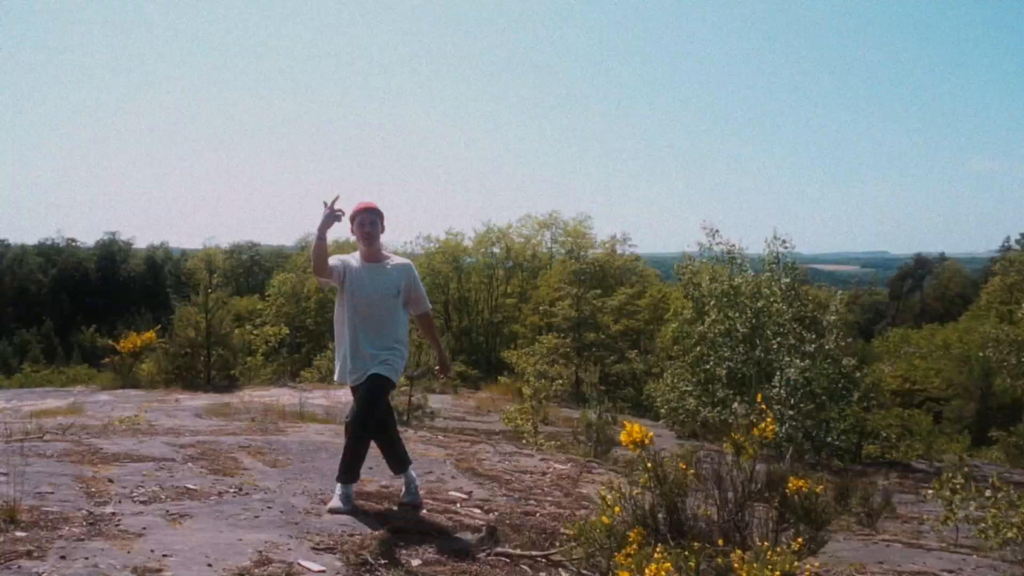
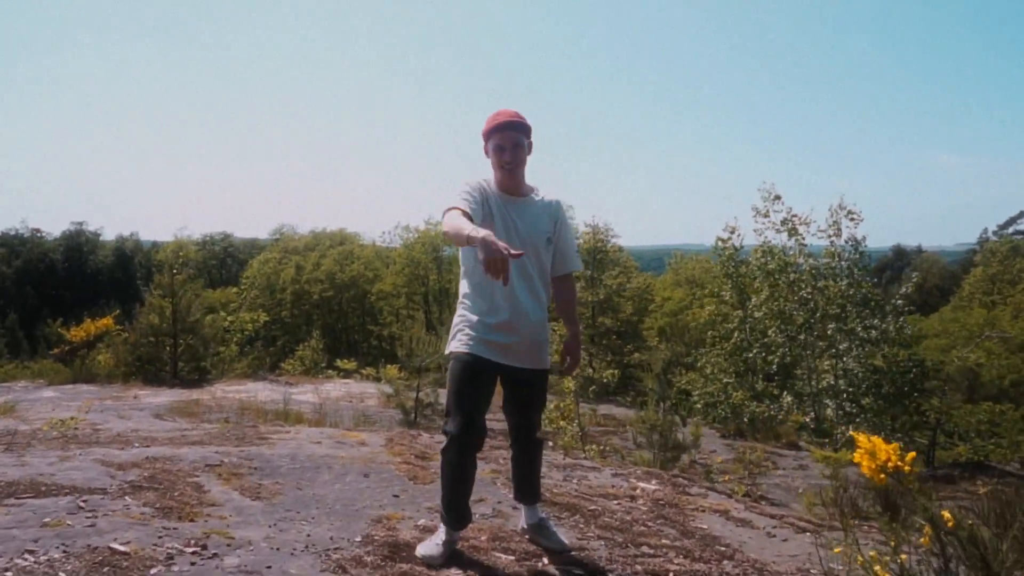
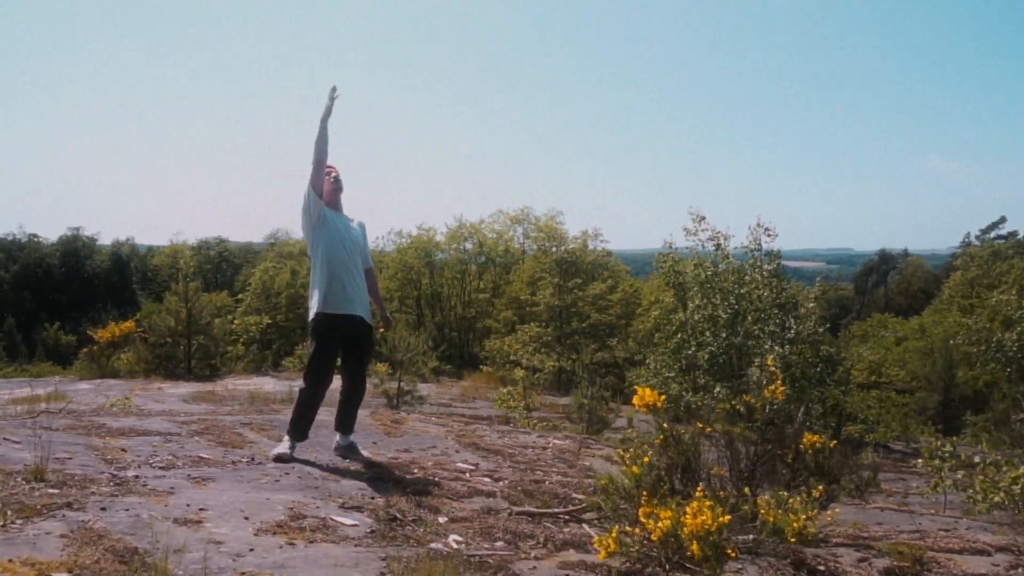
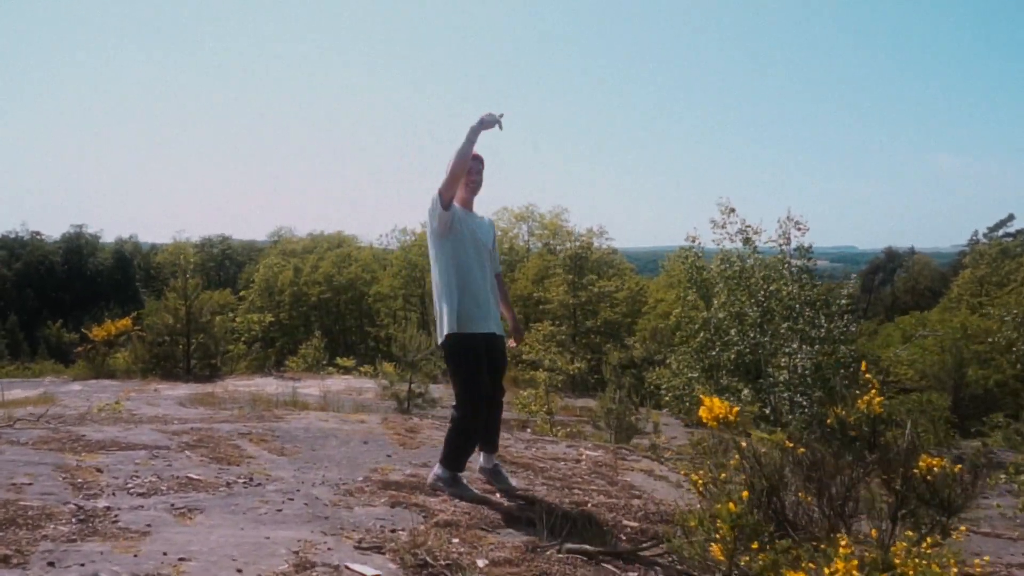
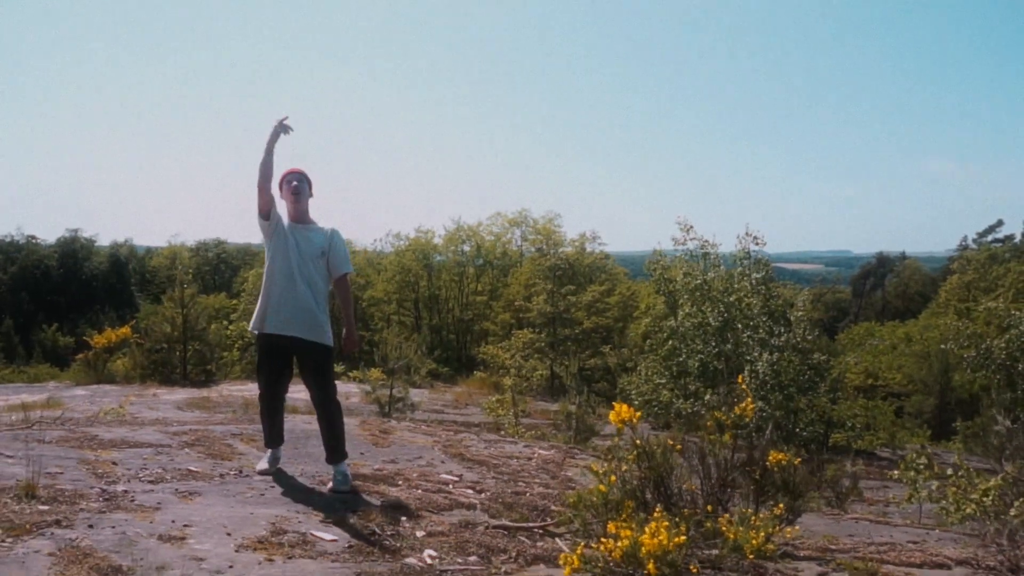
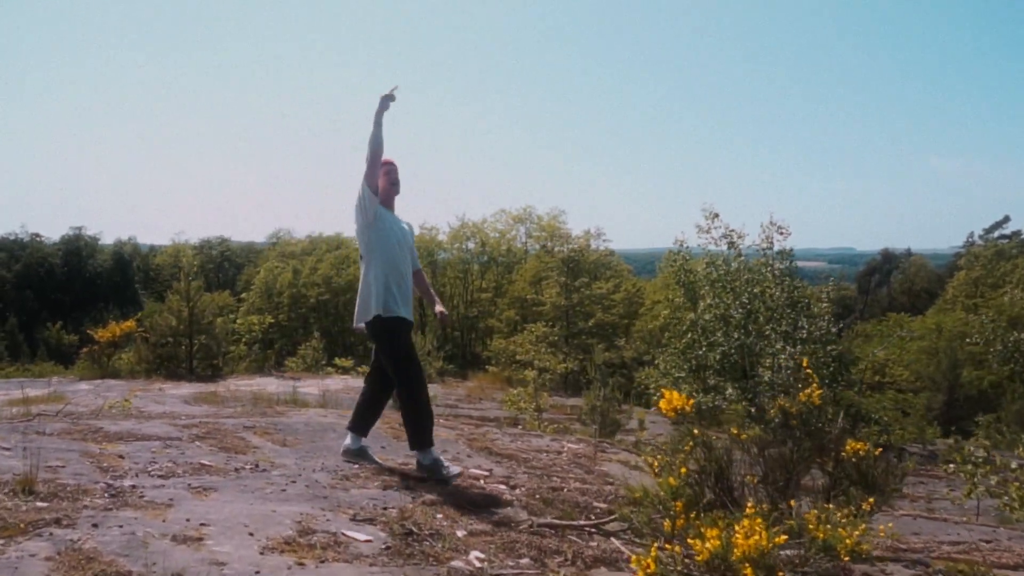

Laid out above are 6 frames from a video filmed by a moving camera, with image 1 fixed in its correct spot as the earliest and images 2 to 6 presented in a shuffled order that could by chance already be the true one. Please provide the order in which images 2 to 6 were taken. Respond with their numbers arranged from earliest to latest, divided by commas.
5, 3, 6, 4, 2
